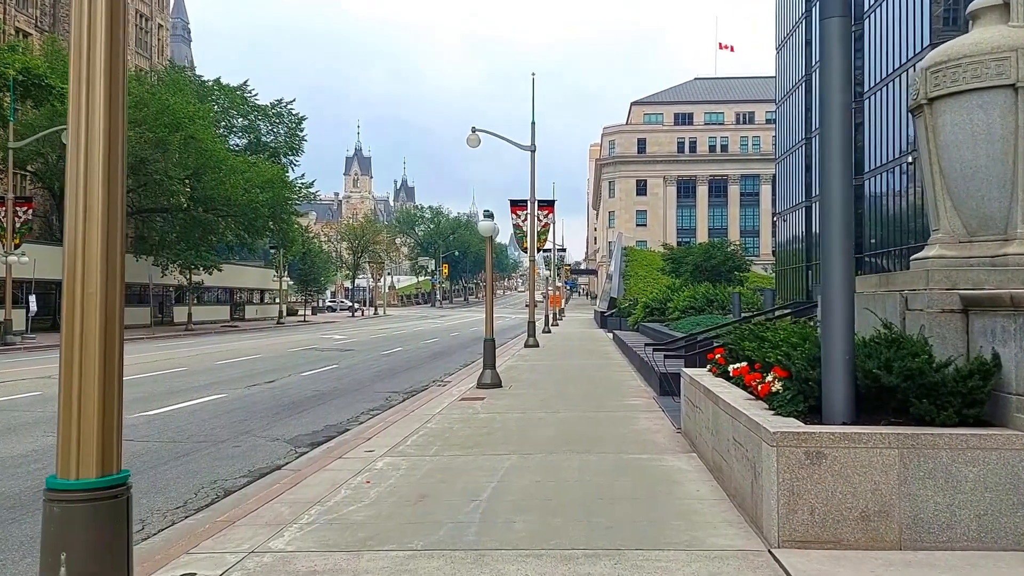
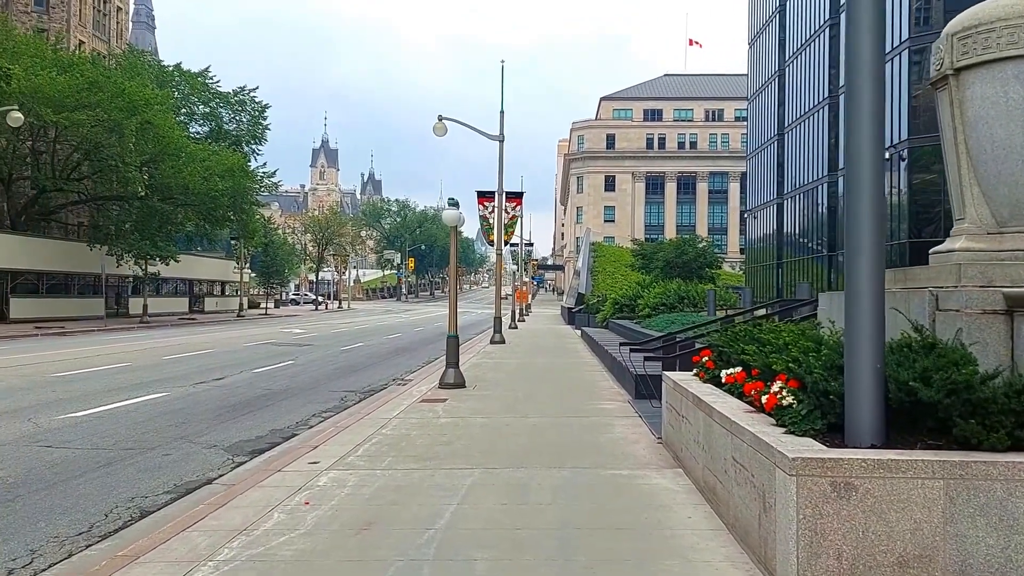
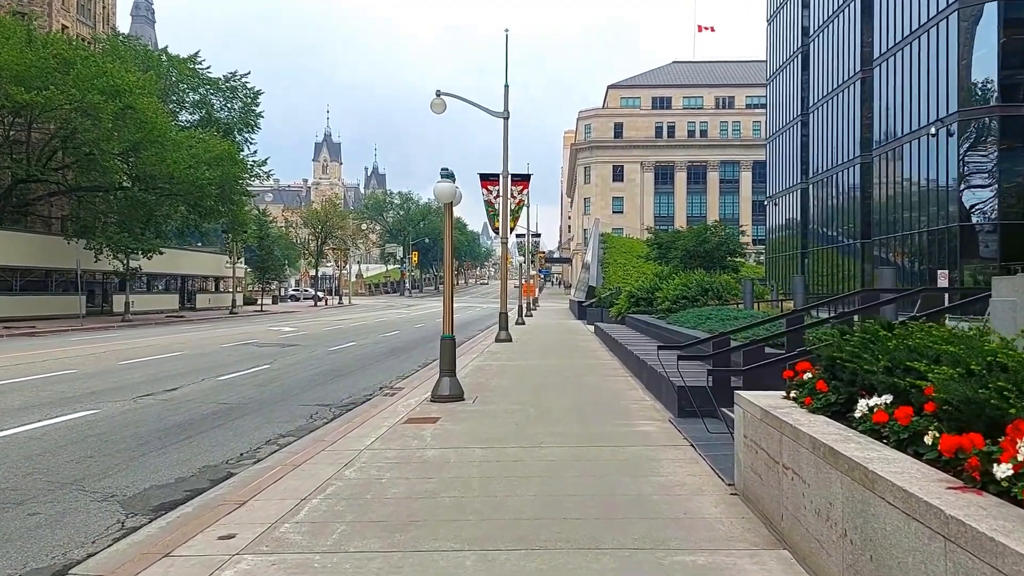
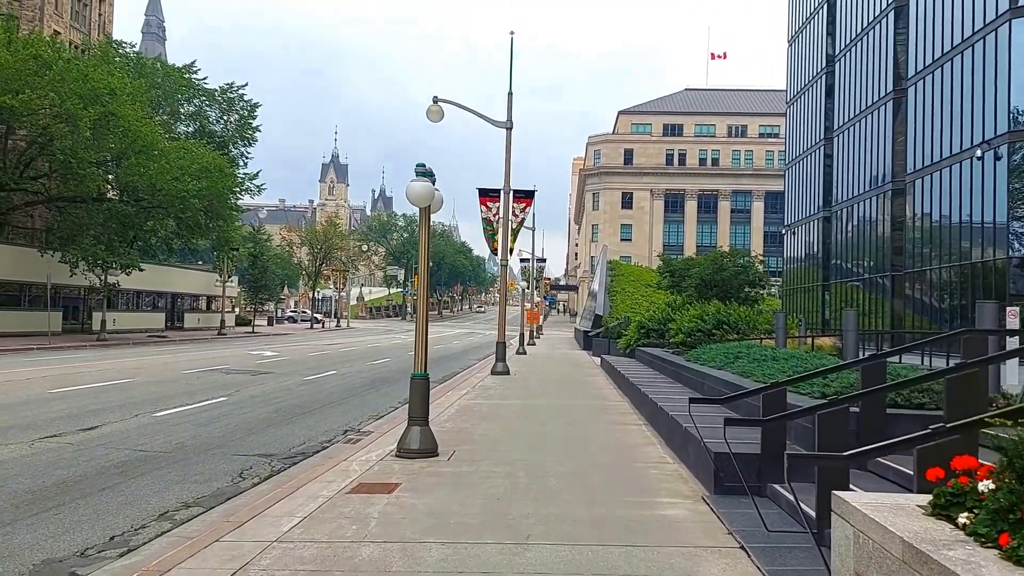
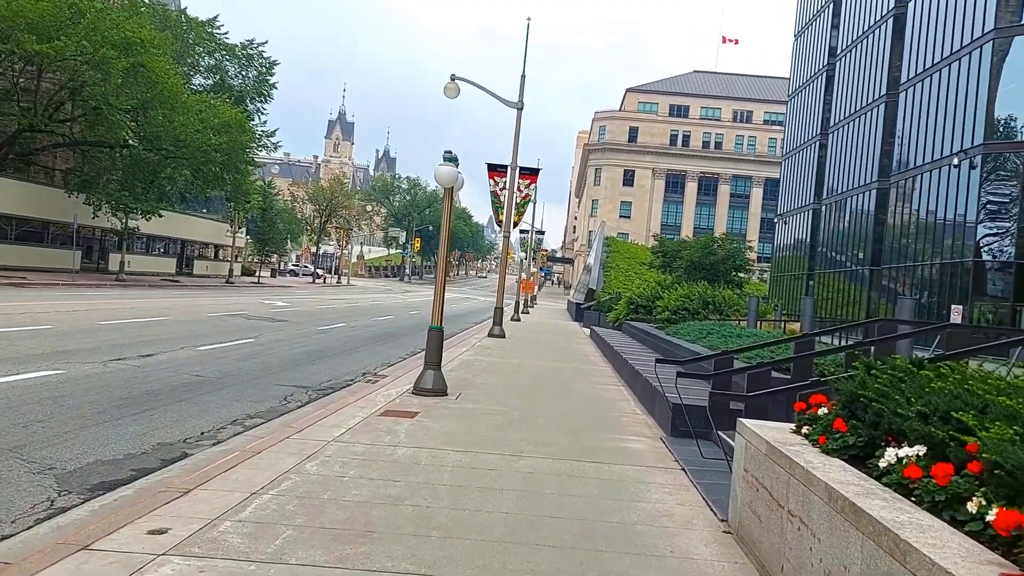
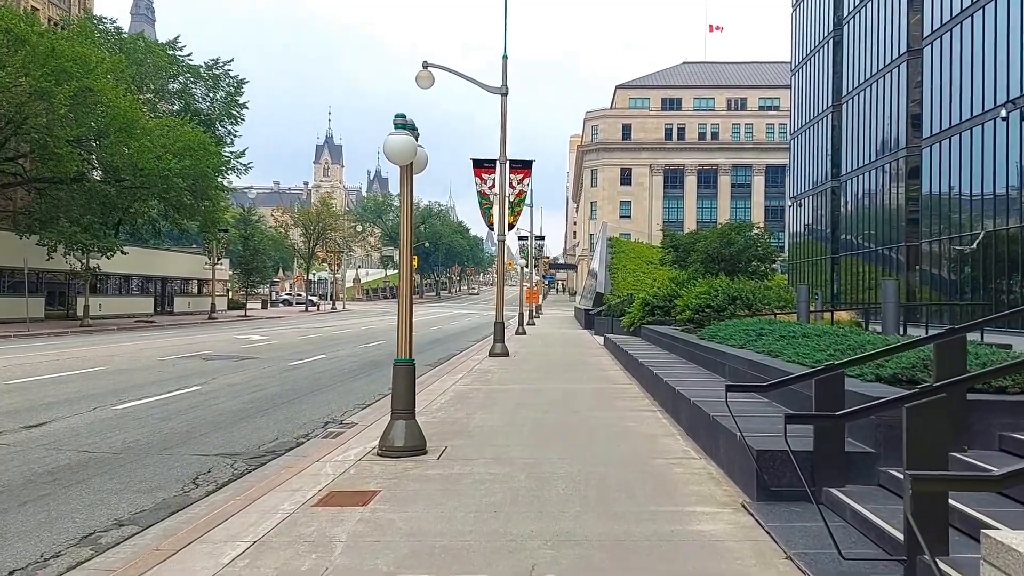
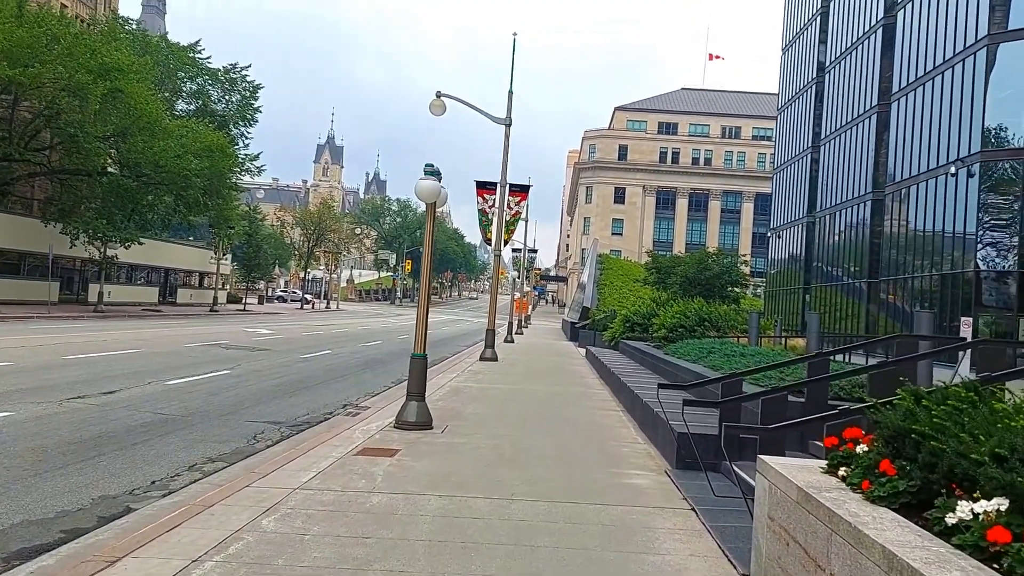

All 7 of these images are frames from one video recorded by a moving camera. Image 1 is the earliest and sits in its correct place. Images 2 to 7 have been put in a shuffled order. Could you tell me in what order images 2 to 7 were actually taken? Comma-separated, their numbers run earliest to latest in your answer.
2, 3, 5, 7, 4, 6
